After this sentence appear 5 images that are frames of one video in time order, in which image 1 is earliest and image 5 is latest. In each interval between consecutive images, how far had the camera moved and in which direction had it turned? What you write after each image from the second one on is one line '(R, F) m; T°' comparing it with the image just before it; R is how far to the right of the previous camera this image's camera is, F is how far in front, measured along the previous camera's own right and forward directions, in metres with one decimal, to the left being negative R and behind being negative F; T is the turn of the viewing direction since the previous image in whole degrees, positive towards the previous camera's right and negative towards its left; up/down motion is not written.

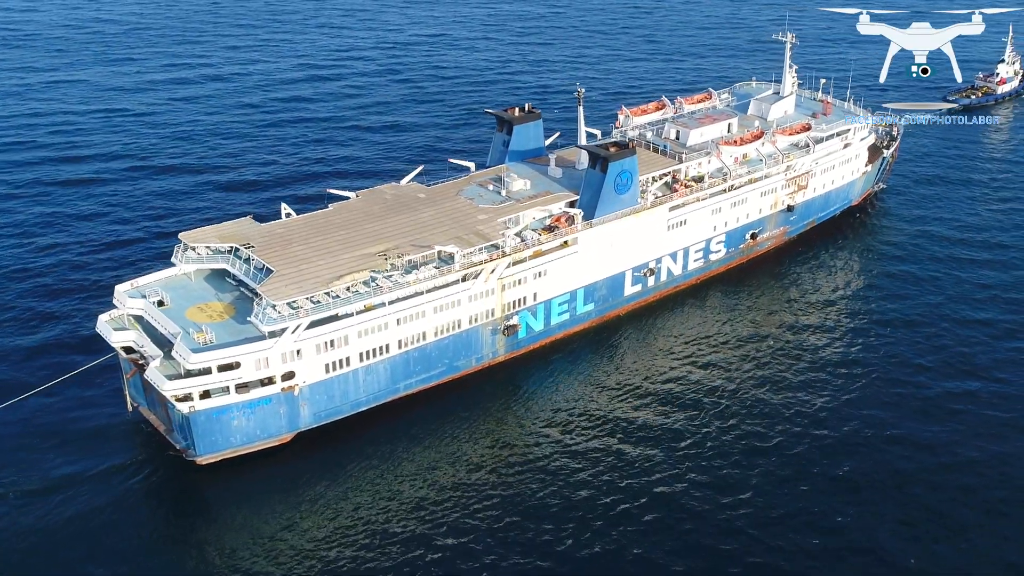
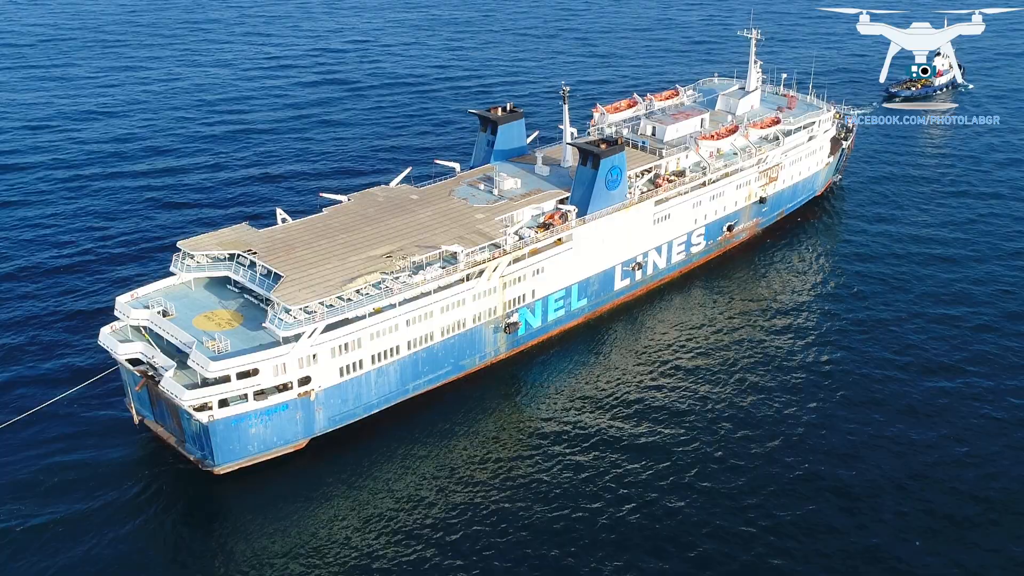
(-5.4, -0.3) m; +4°
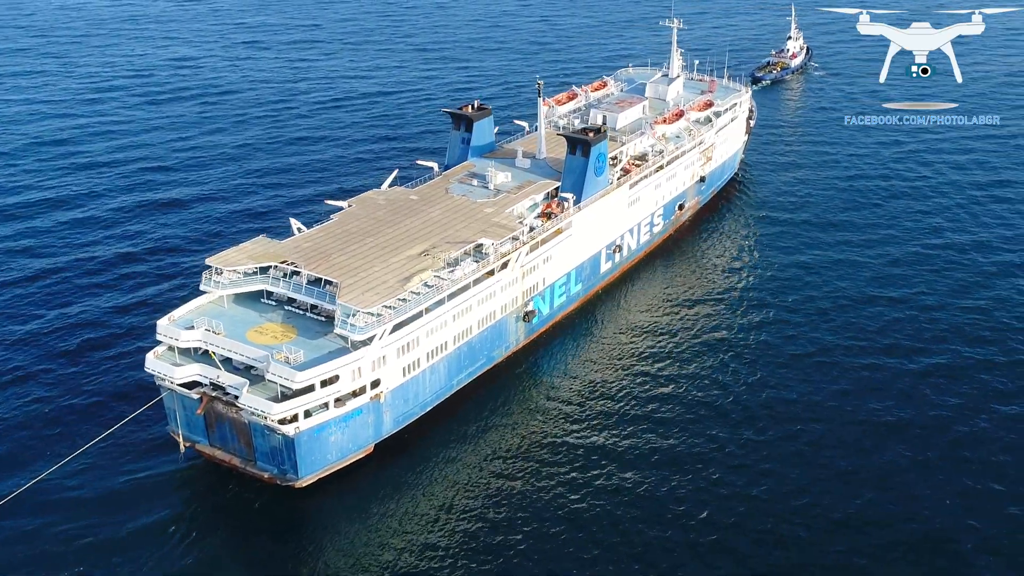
(-15.3, -0.2) m; +11°
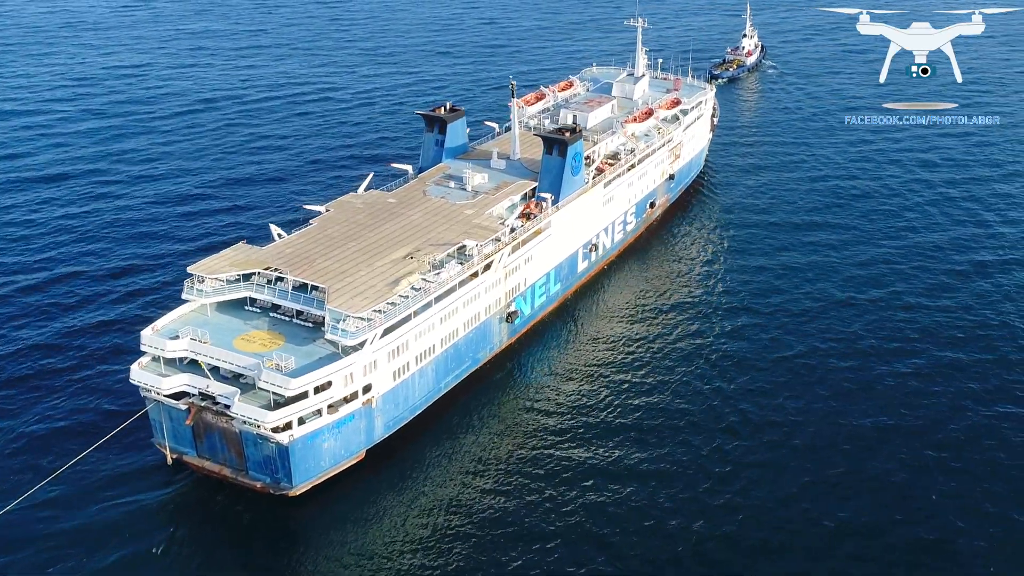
(-2.5, +0.3) m; +3°
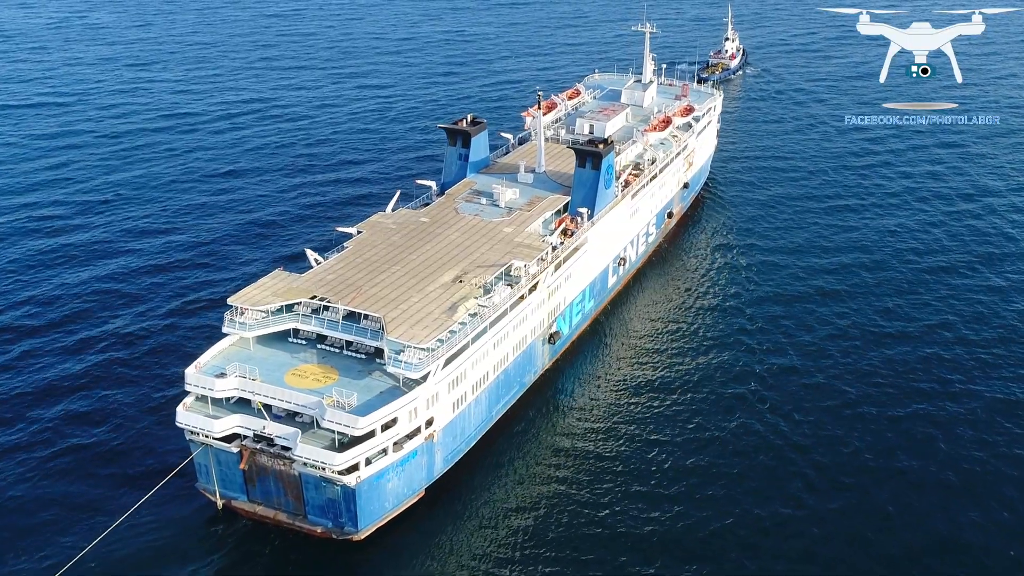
(-6.6, +3.0) m; +3°
